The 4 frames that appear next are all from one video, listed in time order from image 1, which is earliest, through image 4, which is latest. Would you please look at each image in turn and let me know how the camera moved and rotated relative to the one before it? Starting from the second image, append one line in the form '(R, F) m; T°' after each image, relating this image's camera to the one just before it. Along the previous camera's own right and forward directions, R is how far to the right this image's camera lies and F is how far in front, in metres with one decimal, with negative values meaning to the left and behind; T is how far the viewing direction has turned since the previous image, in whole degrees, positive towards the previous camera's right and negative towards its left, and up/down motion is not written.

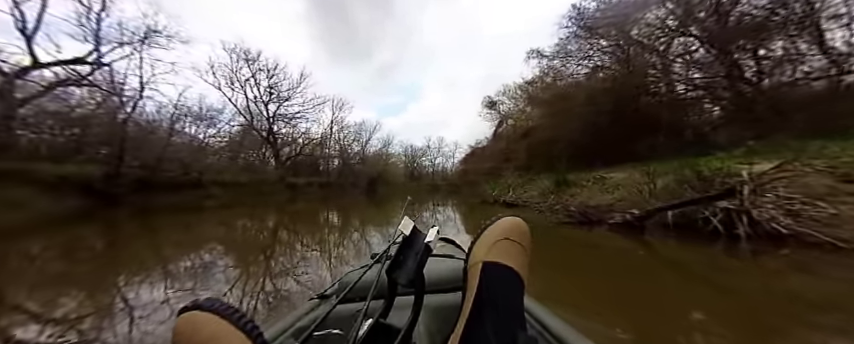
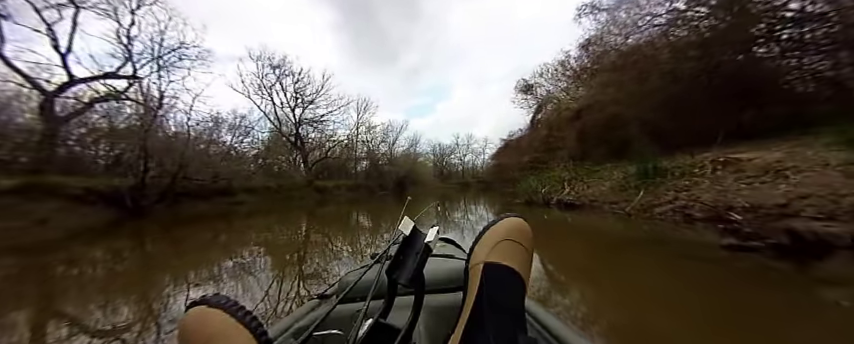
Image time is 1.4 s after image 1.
(0.0, +1.2) m; -7°
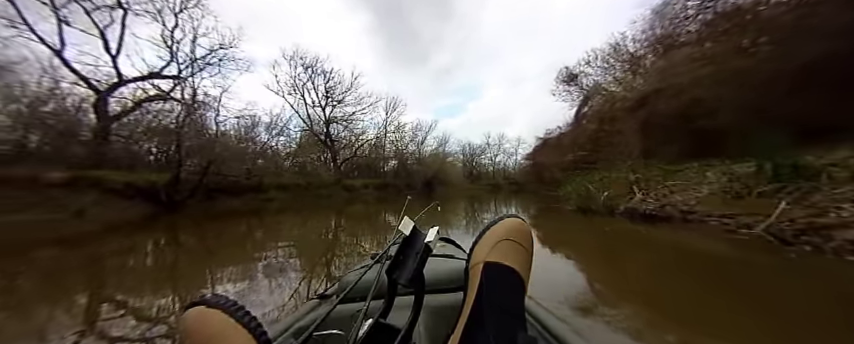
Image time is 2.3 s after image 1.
(0.0, +0.8) m; -7°
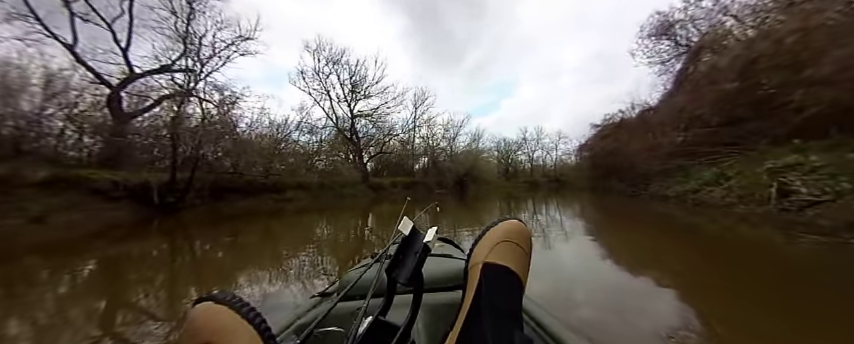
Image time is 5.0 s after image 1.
(-0.1, +1.7) m; -8°
